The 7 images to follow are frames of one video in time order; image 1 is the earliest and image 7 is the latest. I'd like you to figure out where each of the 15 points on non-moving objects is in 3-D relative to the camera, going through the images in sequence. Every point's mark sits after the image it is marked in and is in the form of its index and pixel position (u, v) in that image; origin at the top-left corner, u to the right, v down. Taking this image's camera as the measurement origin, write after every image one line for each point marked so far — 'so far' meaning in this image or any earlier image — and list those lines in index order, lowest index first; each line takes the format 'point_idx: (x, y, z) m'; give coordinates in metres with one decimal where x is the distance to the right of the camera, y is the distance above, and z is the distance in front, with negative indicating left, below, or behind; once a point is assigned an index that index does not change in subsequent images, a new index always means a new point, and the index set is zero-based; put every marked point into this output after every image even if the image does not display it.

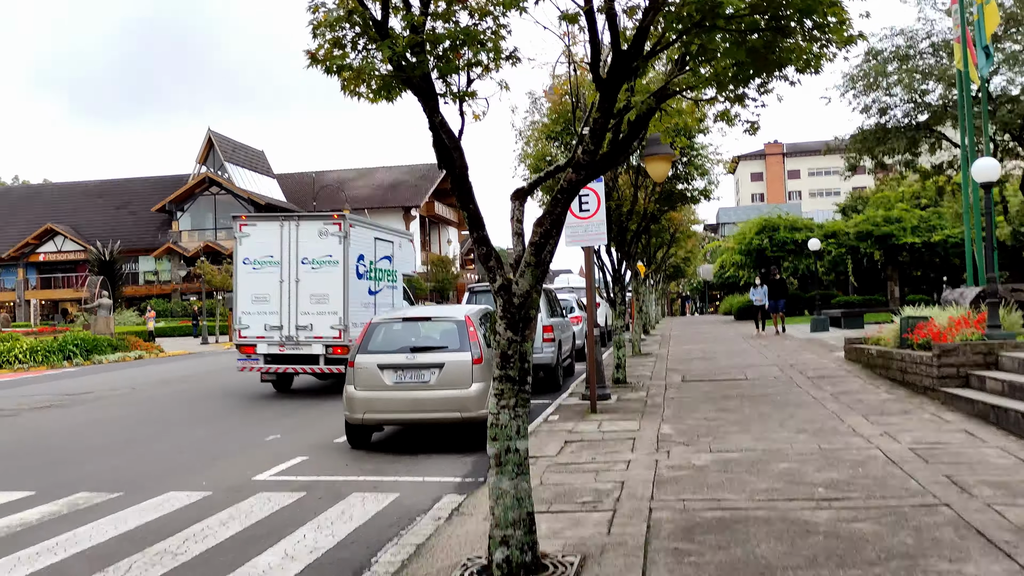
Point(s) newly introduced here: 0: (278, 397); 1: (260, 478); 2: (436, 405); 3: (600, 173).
0: (-4.3, -2.0, +16.3) m
1: (-2.8, -2.1, +9.7) m
2: (-0.9, -1.4, +10.4) m
3: (+0.6, +0.8, +6.1) m
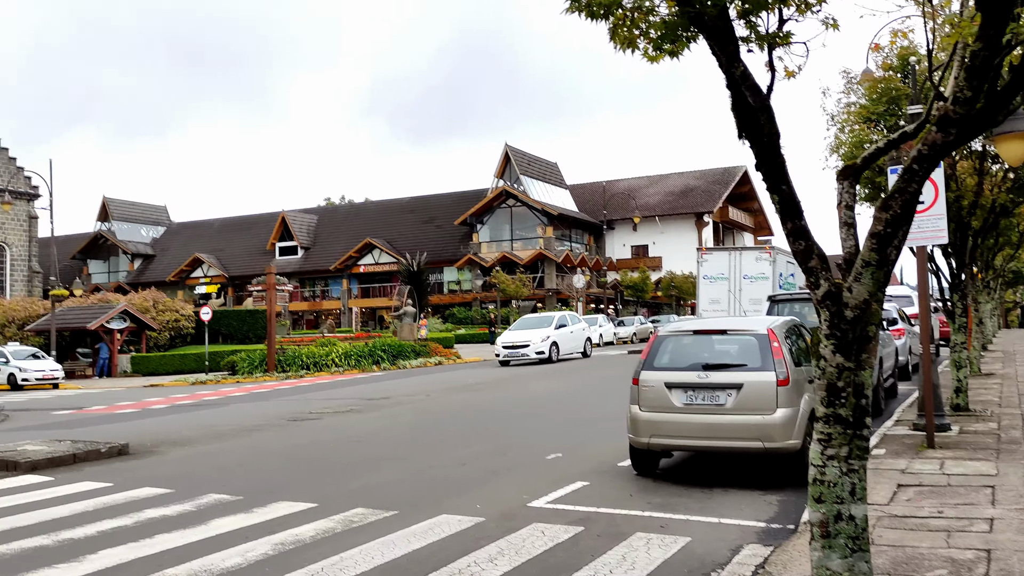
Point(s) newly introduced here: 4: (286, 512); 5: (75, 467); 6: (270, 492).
0: (+1.0, -2.2, +15.5) m
1: (+0.2, -2.2, +8.9) m
2: (+2.3, -1.5, +8.9) m
3: (+2.3, +0.8, +4.4) m
4: (-2.3, -2.2, +8.7) m
5: (-5.8, -2.4, +11.6) m
6: (-2.6, -2.2, +9.7) m
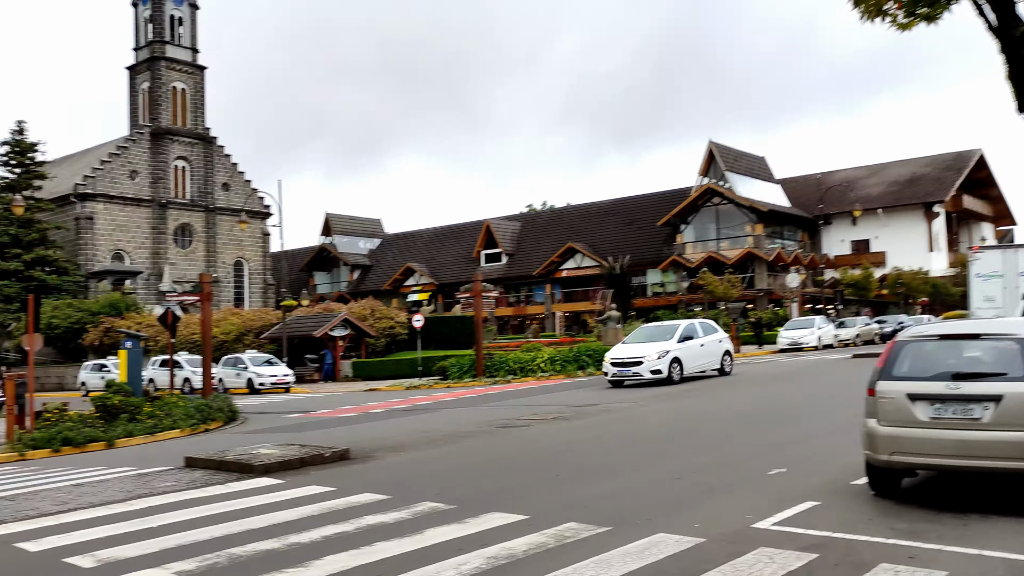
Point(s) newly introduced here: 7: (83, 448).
0: (+4.5, -2.2, +14.5) m
1: (+2.3, -2.2, +8.2) m
2: (+4.3, -1.5, +7.8) m
3: (+3.2, +0.8, +3.4) m
4: (-0.1, -2.3, +8.6) m
5: (-2.9, -2.5, +12.2) m
6: (-0.3, -2.3, +9.6) m
7: (-7.7, -2.8, +15.7) m
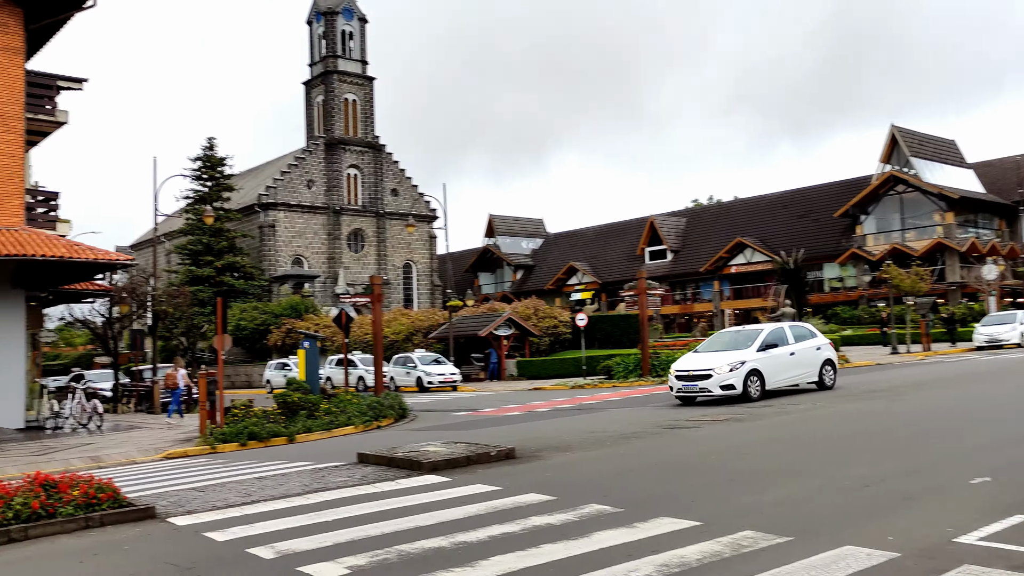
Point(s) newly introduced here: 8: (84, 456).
0: (+7.2, -2.1, +13.2) m
1: (+3.8, -2.1, +7.4) m
2: (+5.6, -1.3, +6.6) m
3: (+3.8, +0.9, +2.5) m
4: (+1.5, -2.3, +8.3) m
5: (-0.6, -2.5, +12.3) m
6: (+1.5, -2.3, +9.3) m
7: (-4.6, -2.9, +16.6) m
8: (-7.6, -3.0, +15.6) m
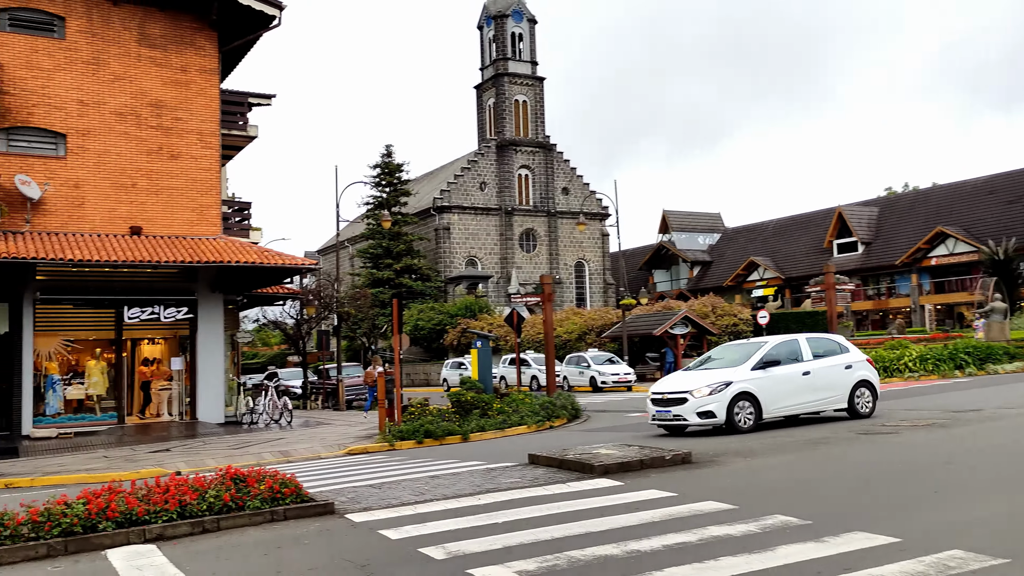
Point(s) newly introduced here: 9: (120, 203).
0: (+9.5, -1.9, +11.2) m
1: (+5.1, -2.0, +6.2) m
2: (+6.7, -1.2, +5.1) m
3: (+4.0, +1.0, +1.4) m
4: (+3.0, -2.2, +7.5) m
5: (+1.7, -2.5, +11.8) m
6: (+3.2, -2.2, +8.5) m
7: (-1.3, -2.9, +16.9) m
8: (-4.4, -3.0, +16.5) m
9: (-8.9, +1.9, +19.9) m
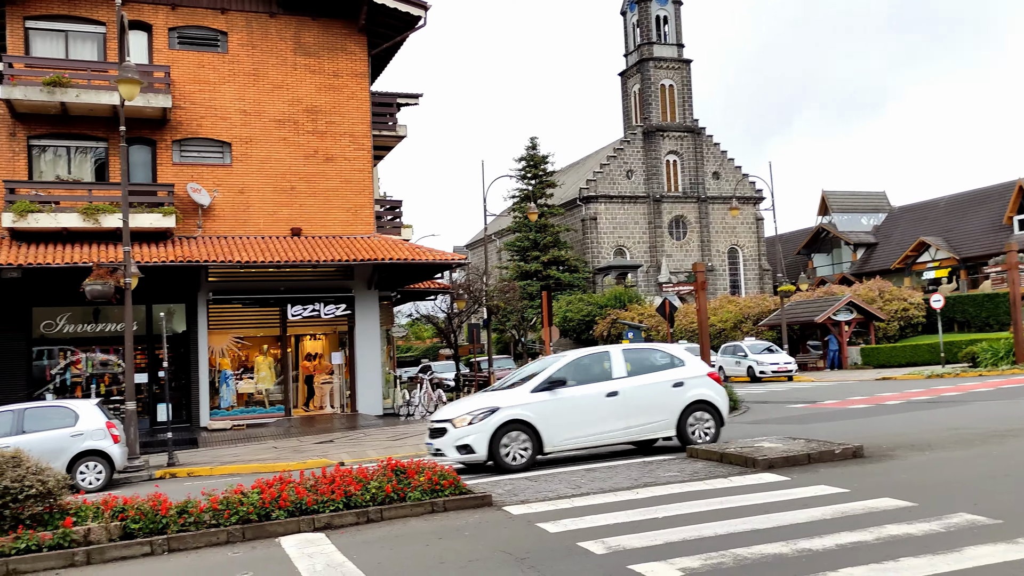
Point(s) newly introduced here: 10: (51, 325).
0: (+11.3, -1.5, +9.3) m
1: (+6.1, -1.8, +5.1) m
2: (+7.6, -1.0, +3.7) m
3: (+4.2, +1.1, +0.5) m
4: (+4.3, -2.0, +6.7) m
5: (+3.8, -2.3, +11.2) m
6: (+4.7, -2.0, +7.7) m
7: (+1.6, -2.7, +16.7) m
8: (-1.5, -2.9, +16.8) m
9: (-5.5, +1.9, +20.9) m
10: (-9.9, -0.8, +18.9) m
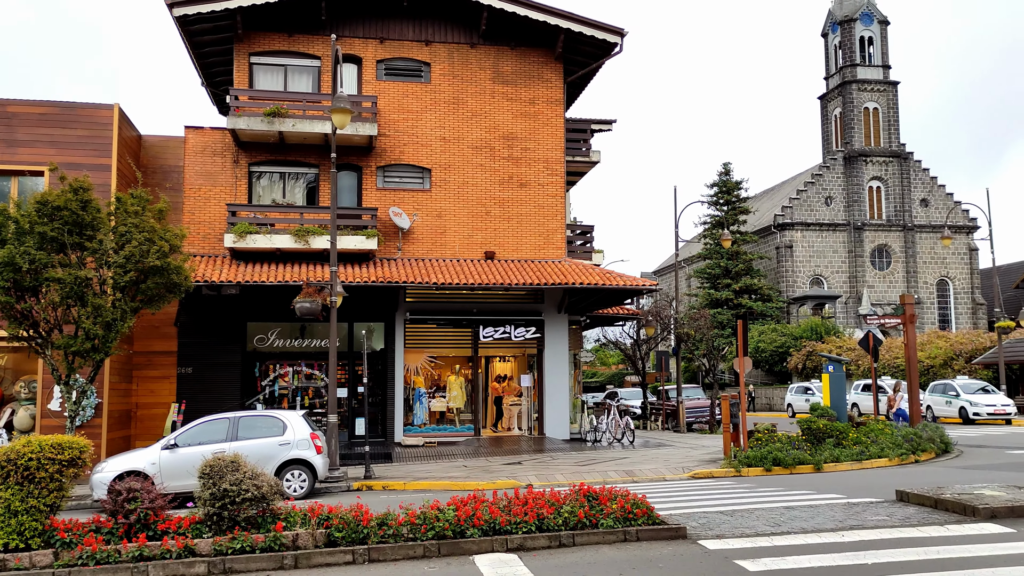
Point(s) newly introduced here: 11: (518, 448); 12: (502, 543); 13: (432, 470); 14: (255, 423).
0: (+13.5, -2.1, +7.1) m
1: (+7.6, -2.1, +3.8) m
2: (+8.8, -1.3, +2.2) m
3: (+5.1, +1.0, -0.3) m
4: (+6.1, -2.3, +5.7) m
5: (+6.3, -2.7, +10.2) m
6: (+6.6, -2.4, +6.6) m
7: (+5.1, -3.3, +16.0) m
8: (+2.1, -3.4, +16.7) m
9: (-1.0, +1.4, +21.5) m
10: (-5.7, -1.2, +20.2) m
11: (+0.1, -3.5, +19.5) m
12: (+0.1, -2.9, +10.1) m
13: (-1.6, -3.6, +17.6) m
14: (-4.5, -2.4, +15.7) m
